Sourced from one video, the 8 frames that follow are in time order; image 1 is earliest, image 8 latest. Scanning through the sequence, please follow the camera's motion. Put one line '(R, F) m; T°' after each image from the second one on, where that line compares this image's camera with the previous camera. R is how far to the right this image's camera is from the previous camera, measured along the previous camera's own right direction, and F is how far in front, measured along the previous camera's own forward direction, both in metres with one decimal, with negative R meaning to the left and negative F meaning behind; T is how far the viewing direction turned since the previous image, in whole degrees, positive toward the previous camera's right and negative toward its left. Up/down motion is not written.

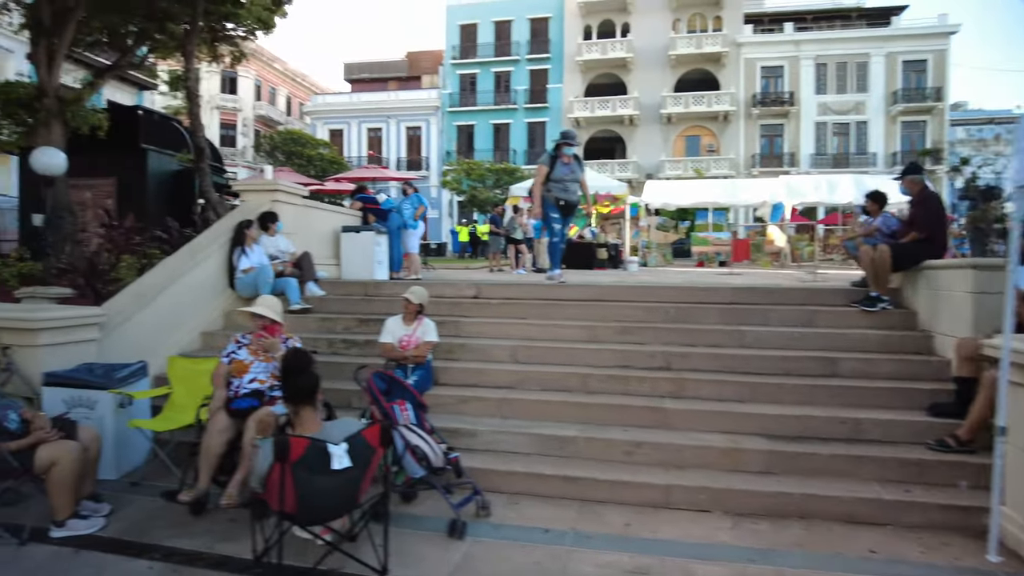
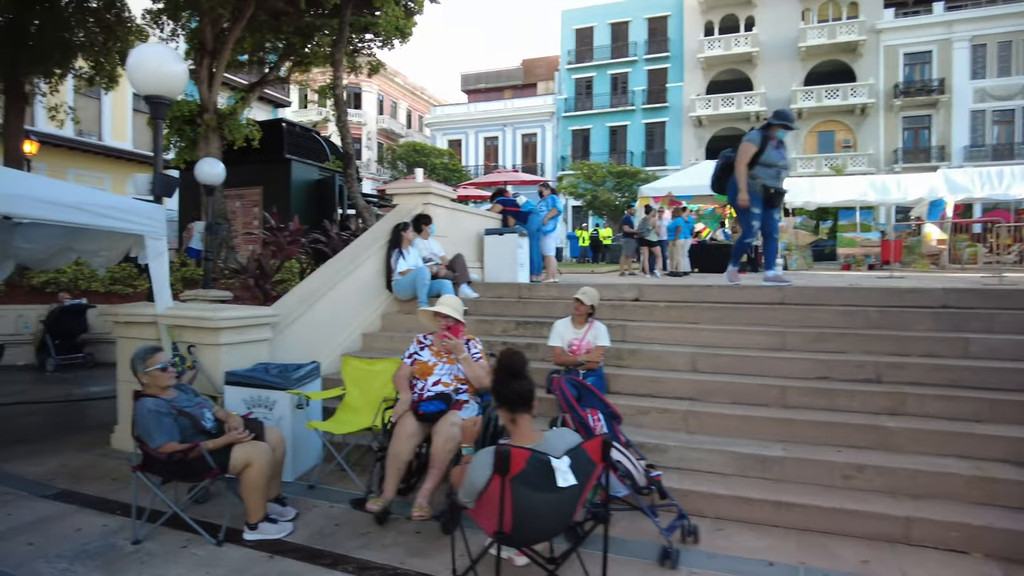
(-0.6, +0.3) m; -9°
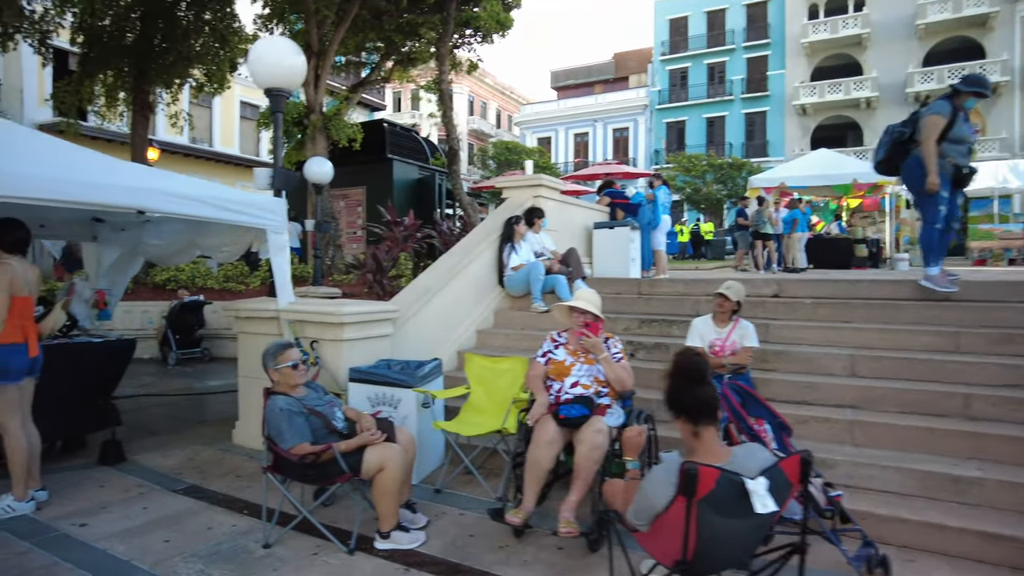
(-0.3, +0.3) m; -7°
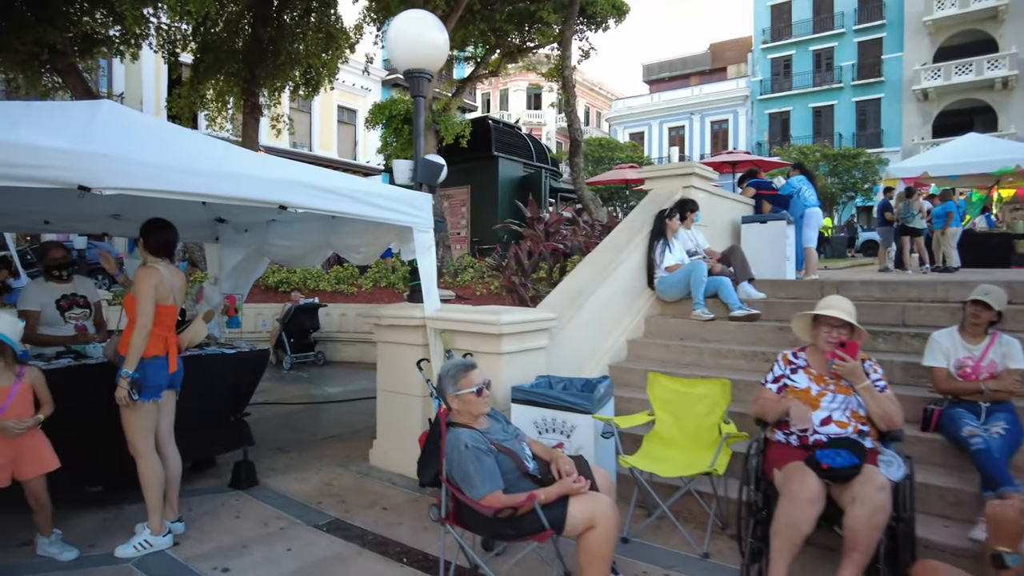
(-0.6, +0.7) m; -7°
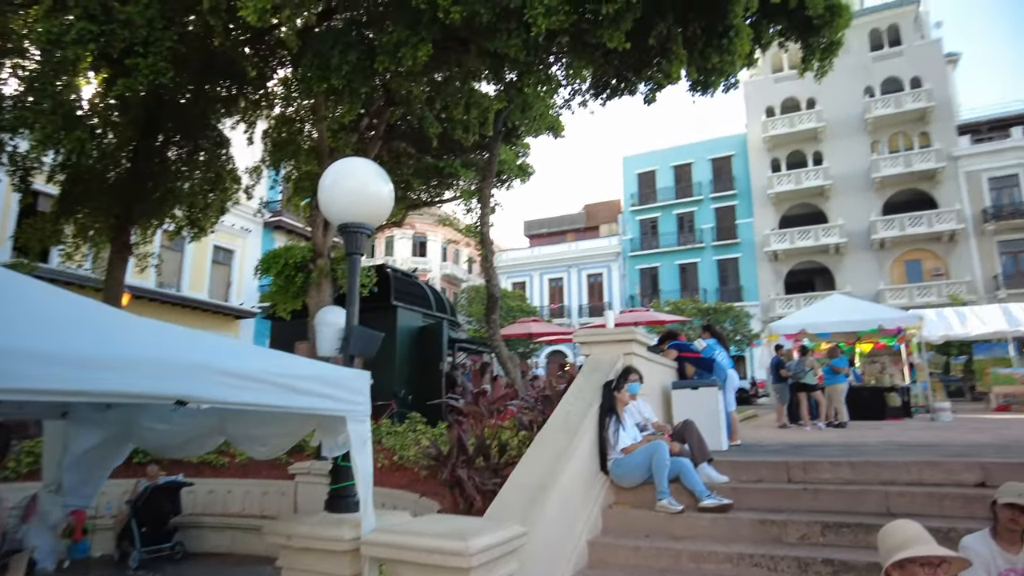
(-0.5, +0.8) m; +11°
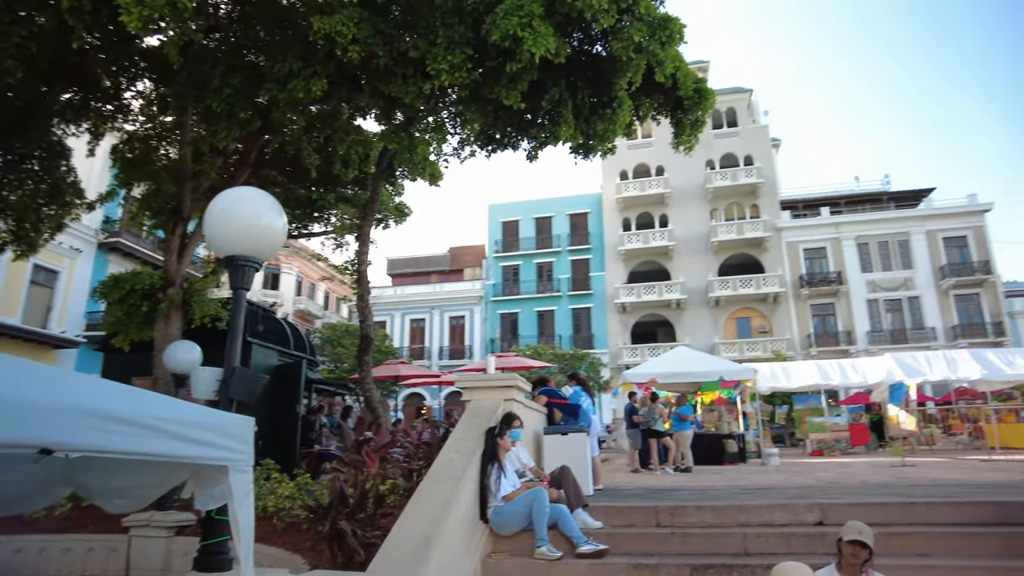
(-0.3, 0.0) m; +12°
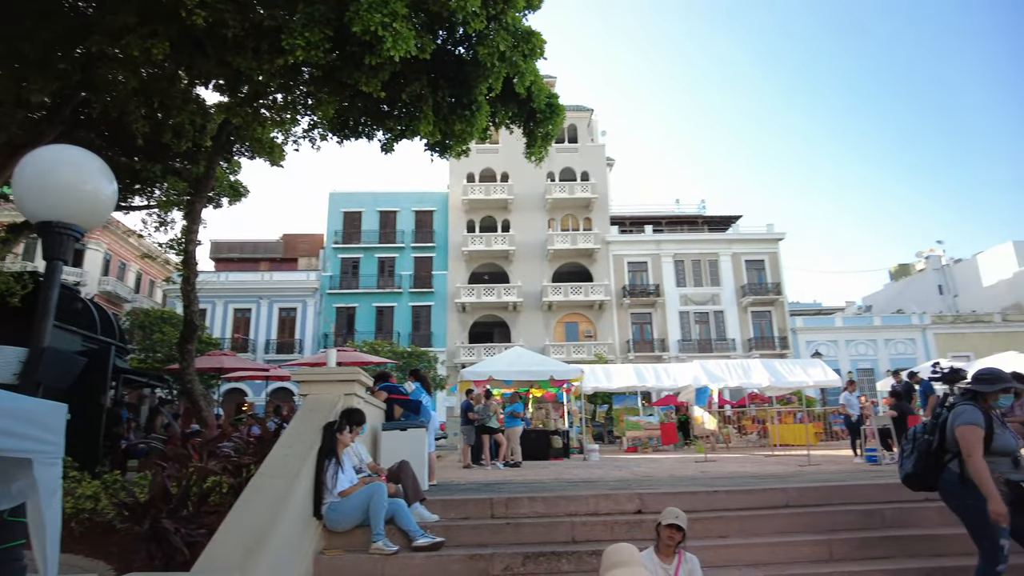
(-0.1, 0.0) m; +14°
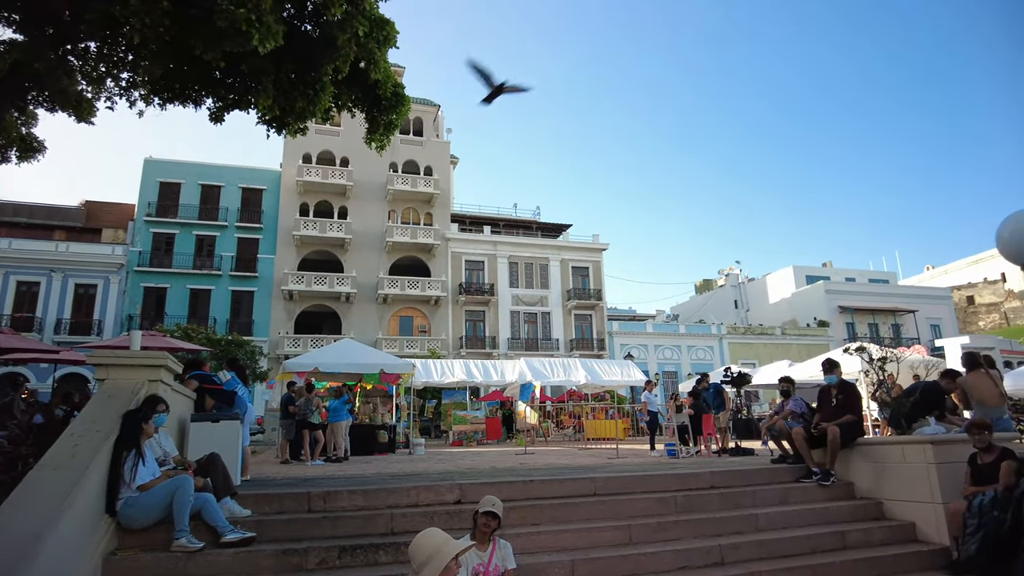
(0.0, -0.1) m; +14°
